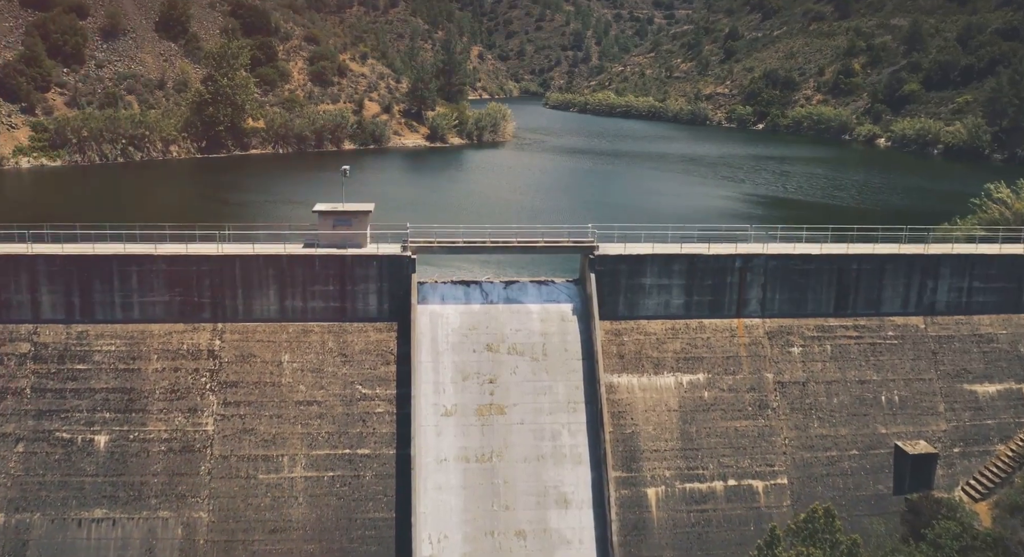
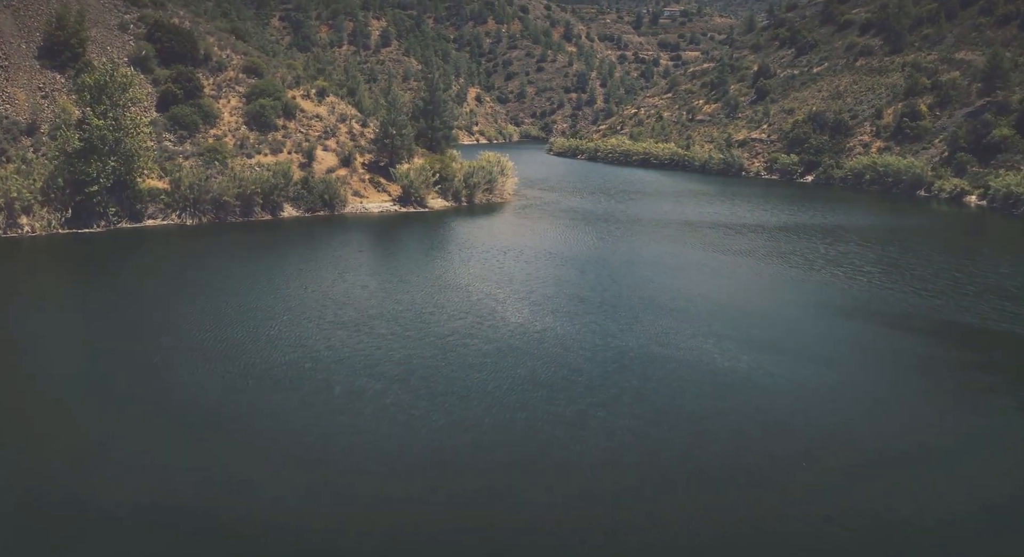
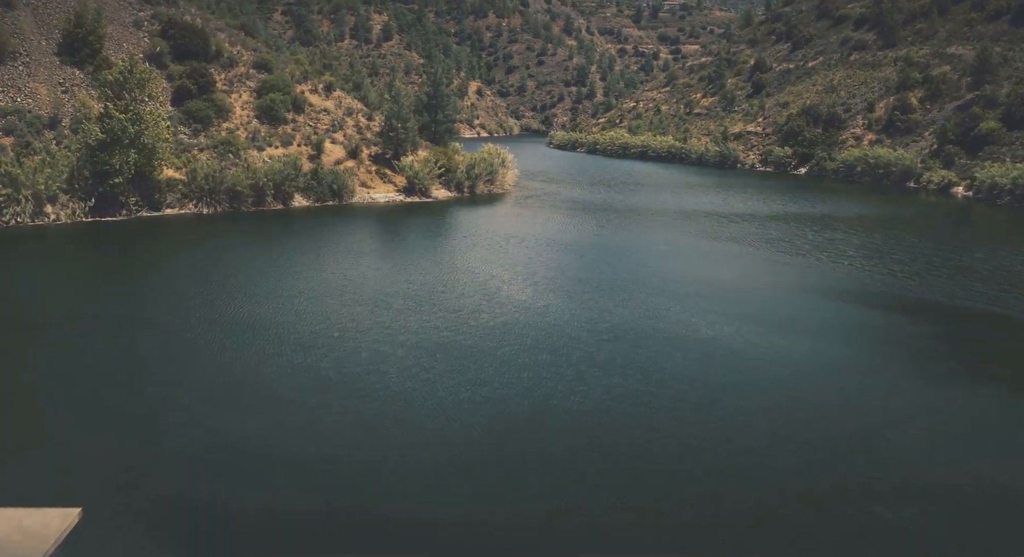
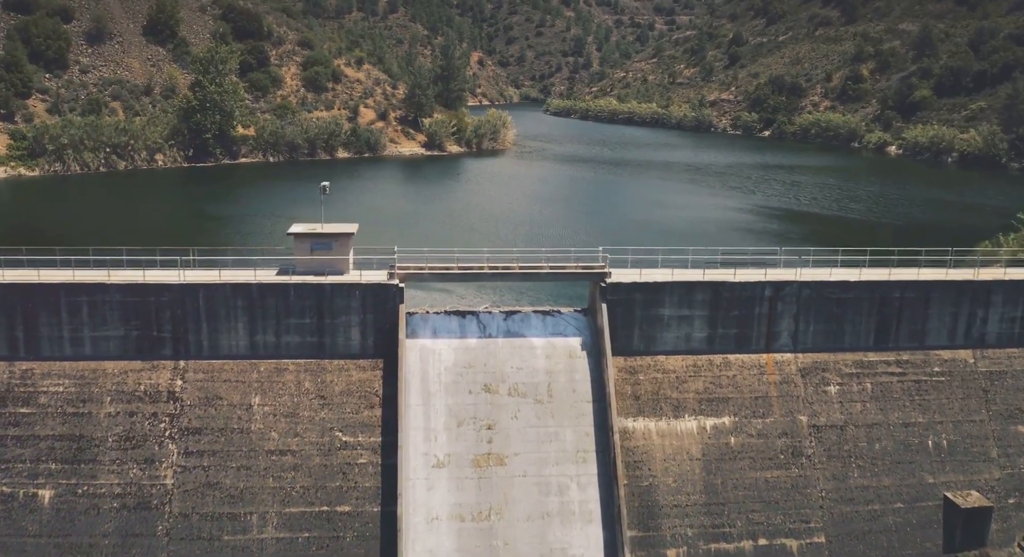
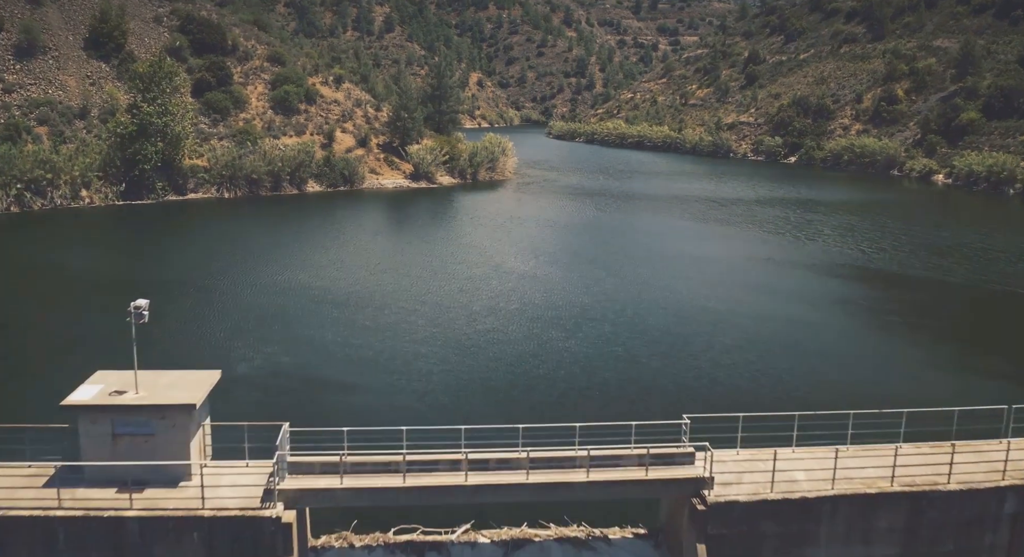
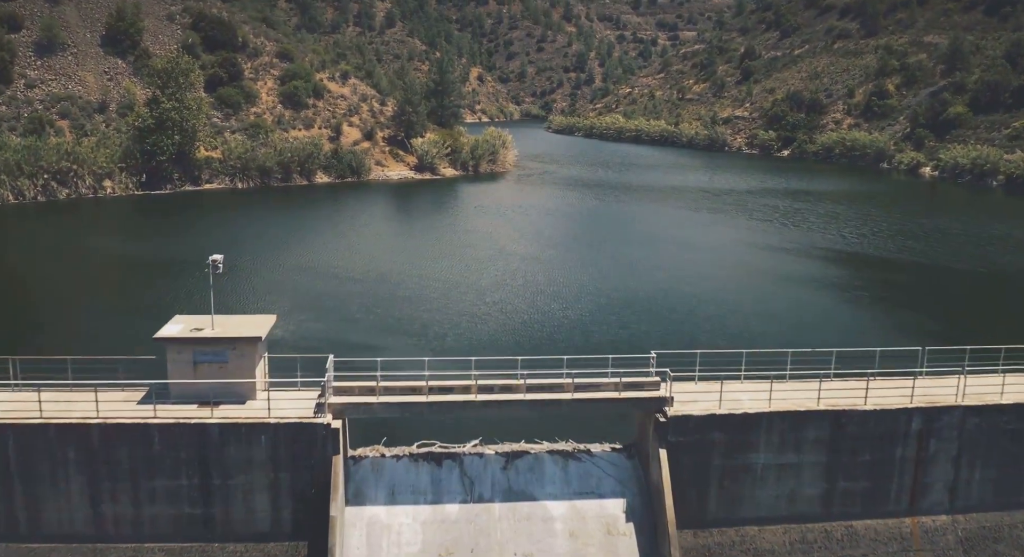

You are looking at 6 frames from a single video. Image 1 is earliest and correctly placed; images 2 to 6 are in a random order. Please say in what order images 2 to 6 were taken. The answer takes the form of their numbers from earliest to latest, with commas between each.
4, 6, 5, 3, 2
